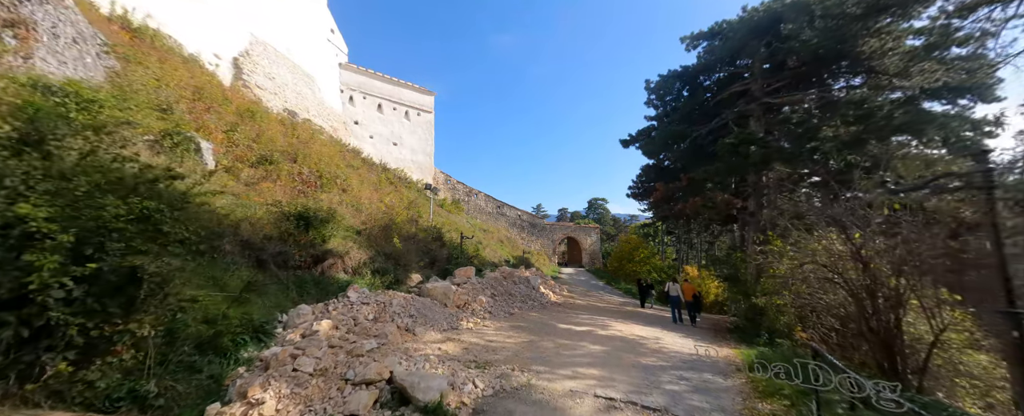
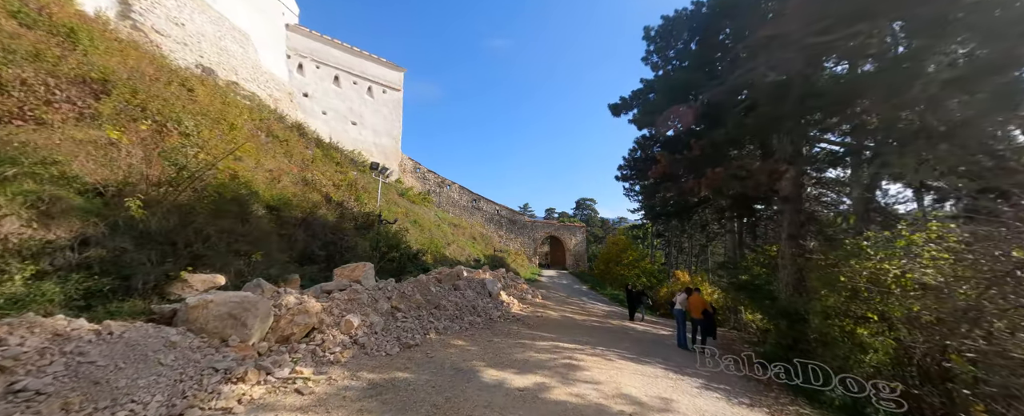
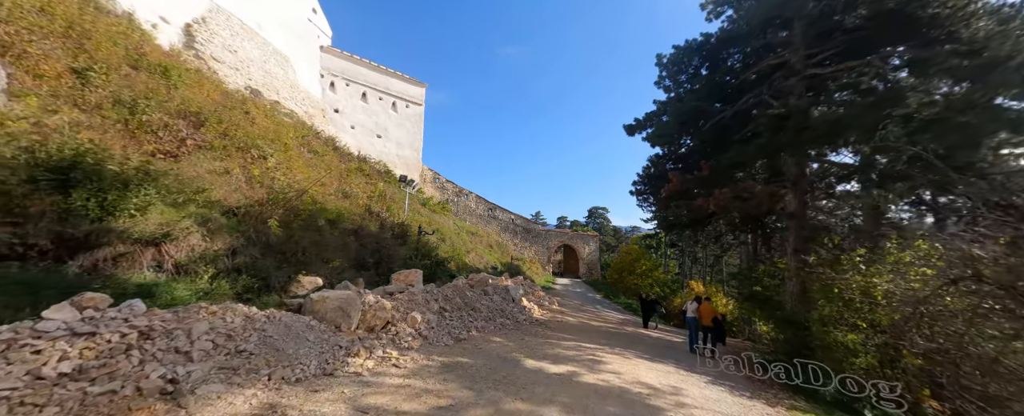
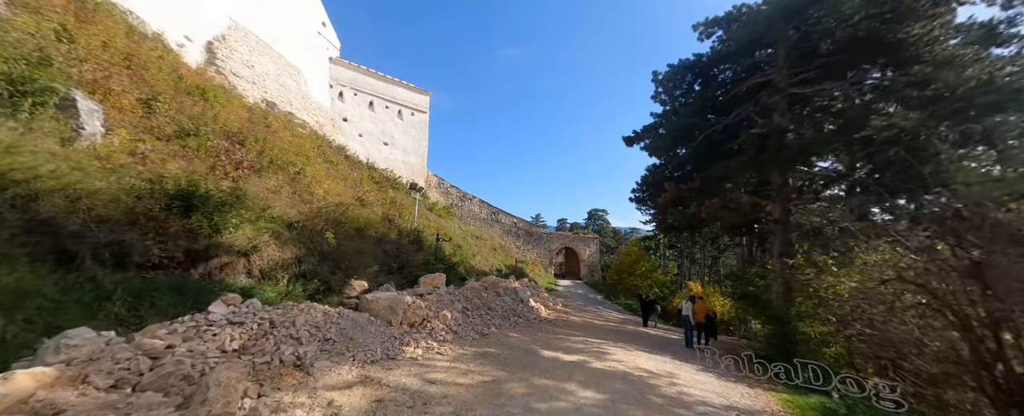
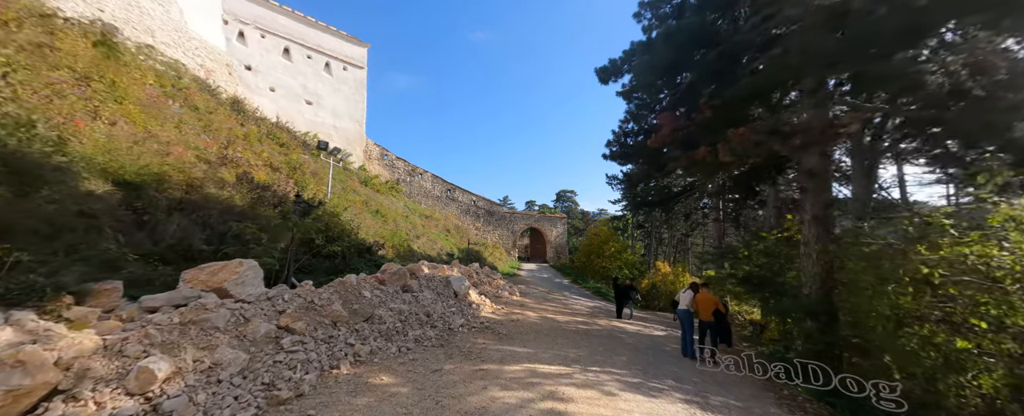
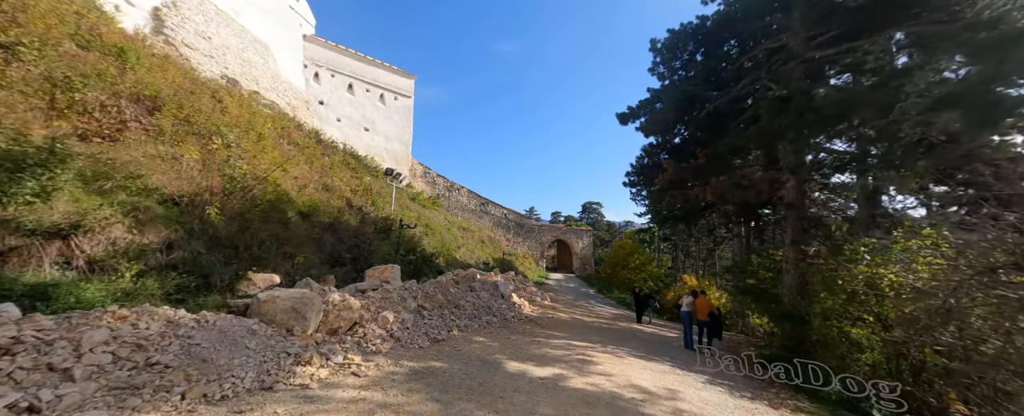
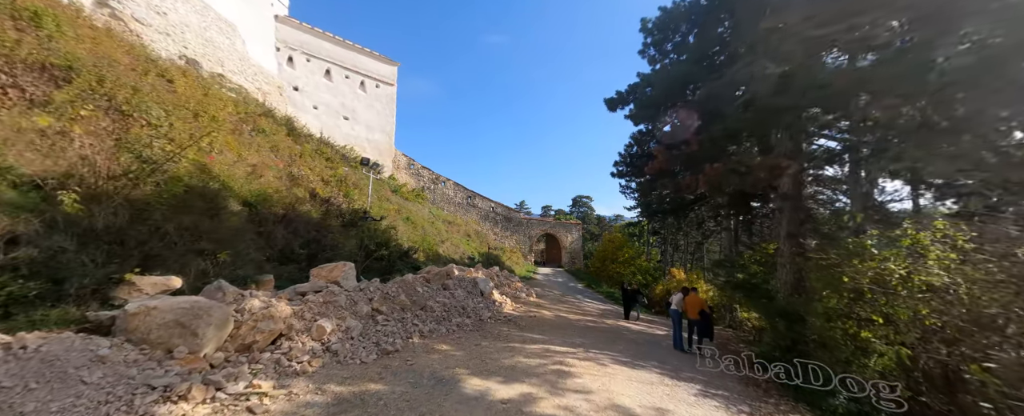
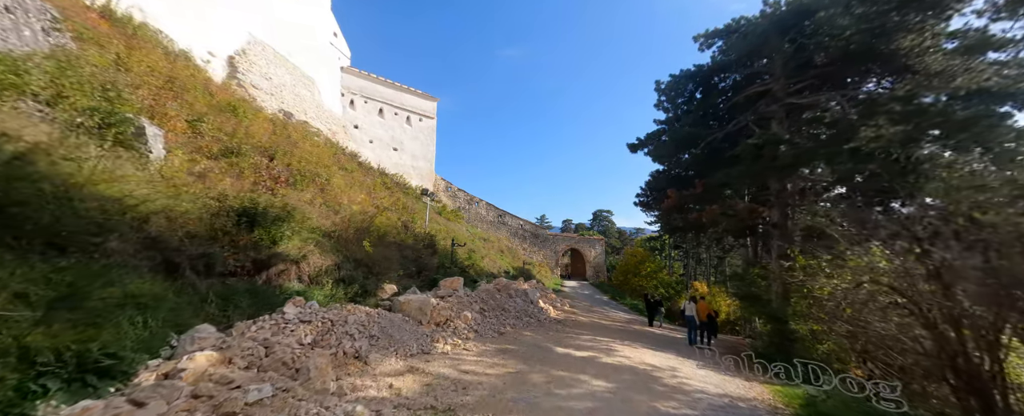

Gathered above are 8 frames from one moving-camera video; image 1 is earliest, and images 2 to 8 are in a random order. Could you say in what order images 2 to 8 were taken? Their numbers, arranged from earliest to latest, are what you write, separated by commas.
8, 4, 3, 6, 2, 7, 5
